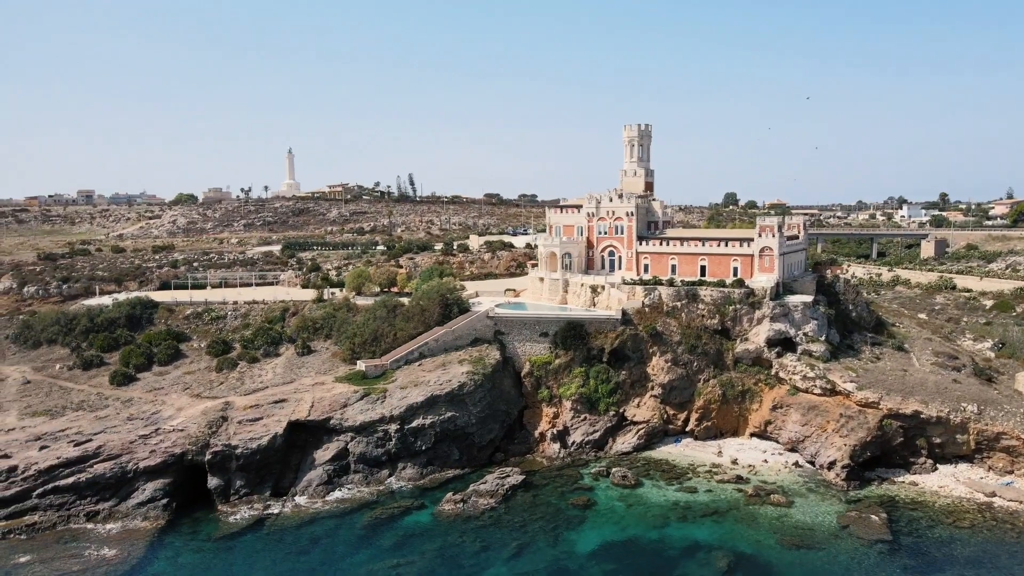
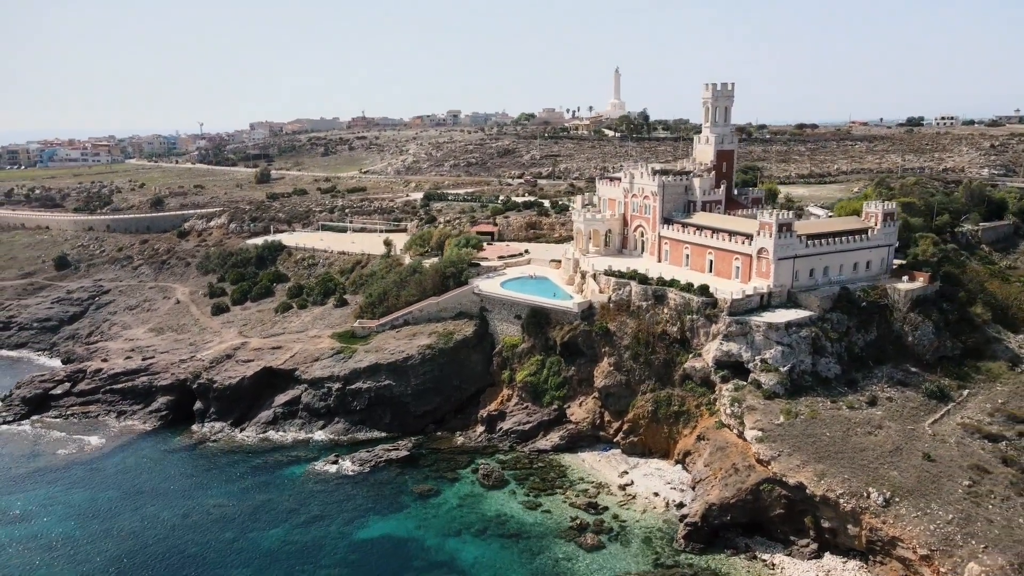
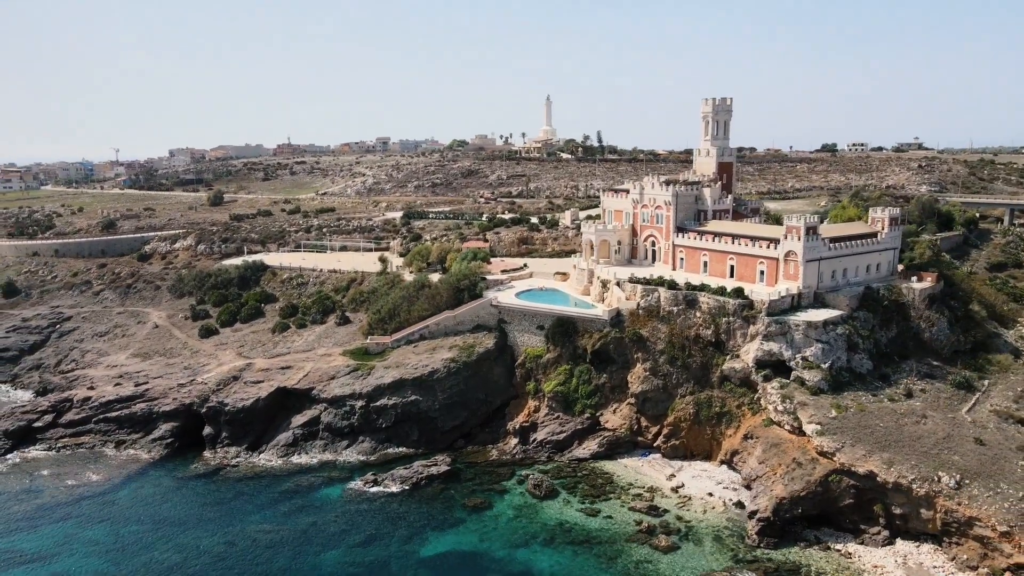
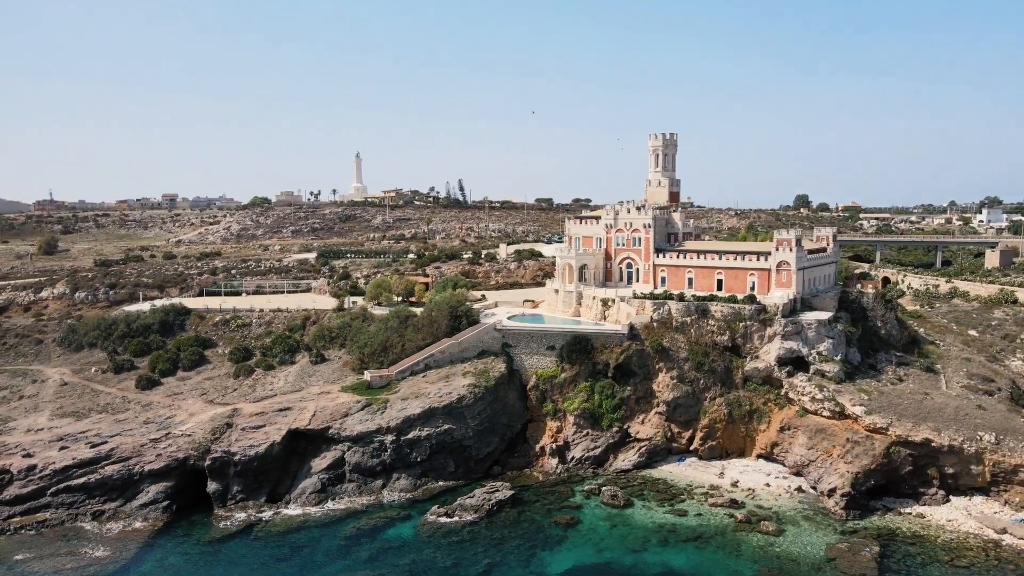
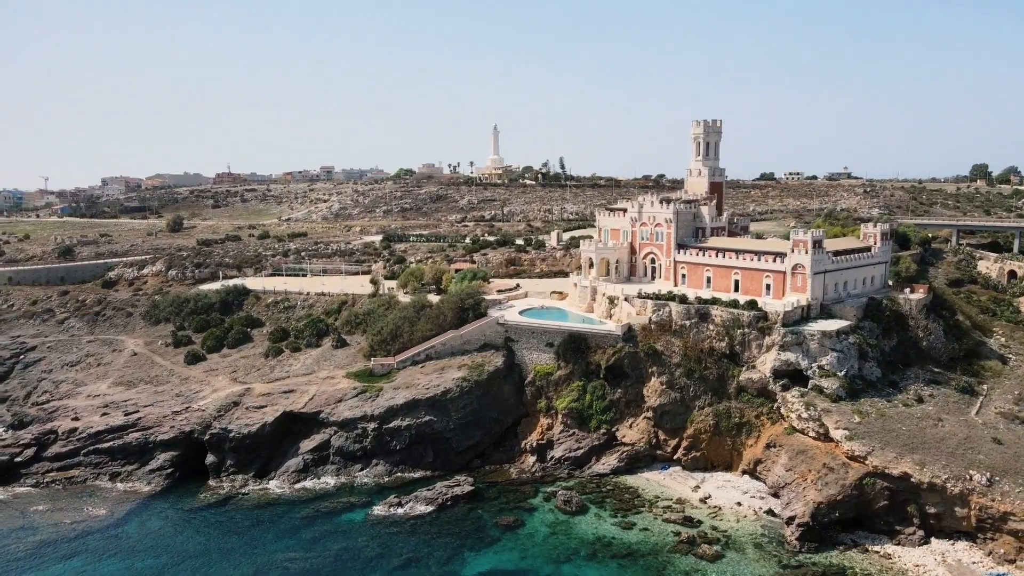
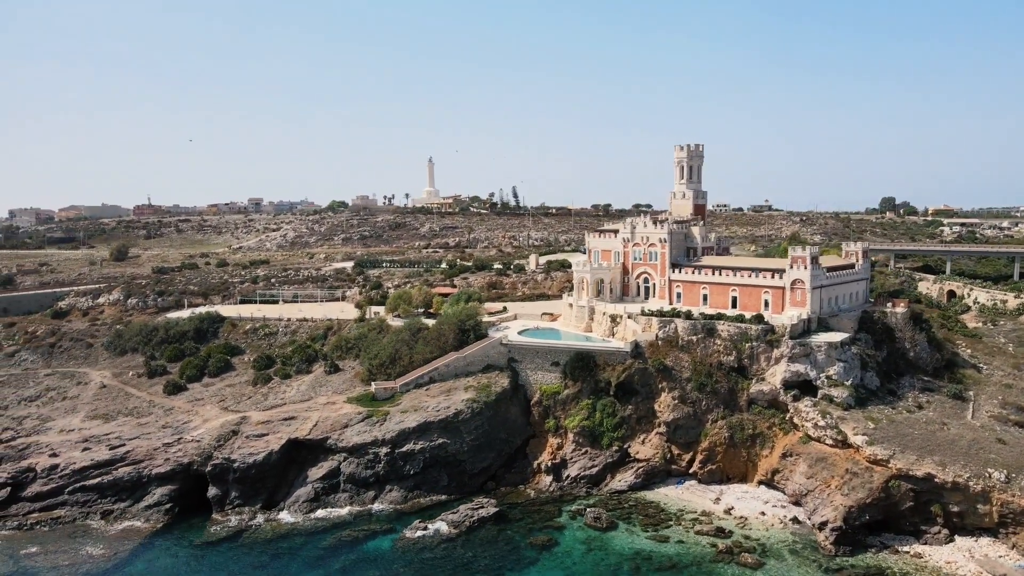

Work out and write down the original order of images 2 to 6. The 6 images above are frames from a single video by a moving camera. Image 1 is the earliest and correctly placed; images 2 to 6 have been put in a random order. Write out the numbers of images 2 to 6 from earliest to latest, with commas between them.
4, 6, 5, 3, 2
